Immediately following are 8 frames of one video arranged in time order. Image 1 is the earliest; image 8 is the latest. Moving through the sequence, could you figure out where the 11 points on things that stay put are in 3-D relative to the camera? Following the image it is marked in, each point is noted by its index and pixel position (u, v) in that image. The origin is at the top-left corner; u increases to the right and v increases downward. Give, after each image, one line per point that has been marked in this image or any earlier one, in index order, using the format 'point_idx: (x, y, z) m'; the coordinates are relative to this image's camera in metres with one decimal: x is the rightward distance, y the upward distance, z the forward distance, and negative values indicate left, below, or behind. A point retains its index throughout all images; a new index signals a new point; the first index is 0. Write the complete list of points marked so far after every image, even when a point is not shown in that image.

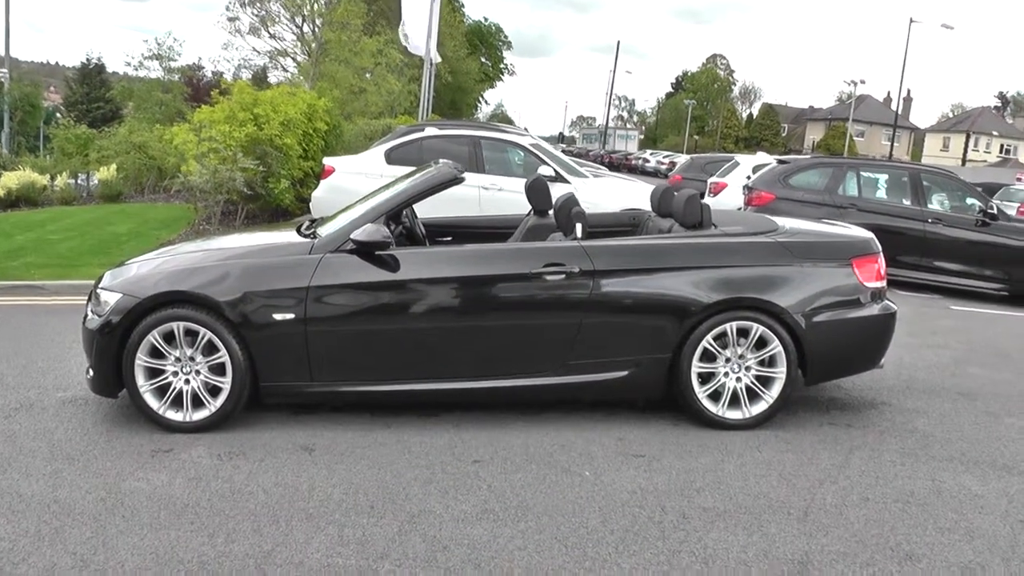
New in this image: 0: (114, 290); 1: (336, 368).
0: (-2.0, 0.0, +5.0) m
1: (-0.9, -0.4, +5.0) m
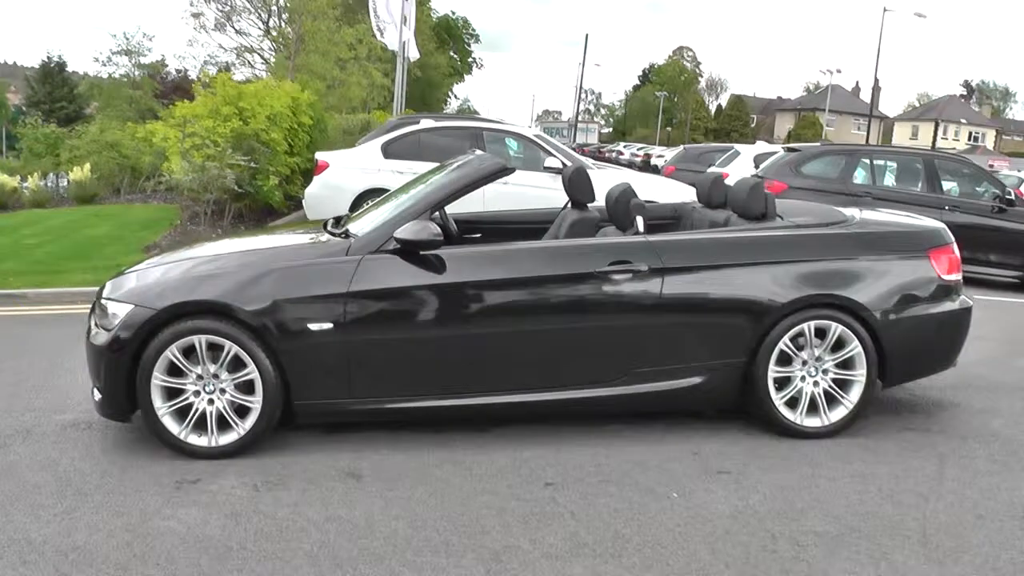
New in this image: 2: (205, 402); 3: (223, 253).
0: (-1.7, -0.1, +4.4) m
1: (-0.6, -0.4, +4.4) m
2: (-1.3, -0.5, +4.4) m
3: (-1.3, +0.2, +4.6) m
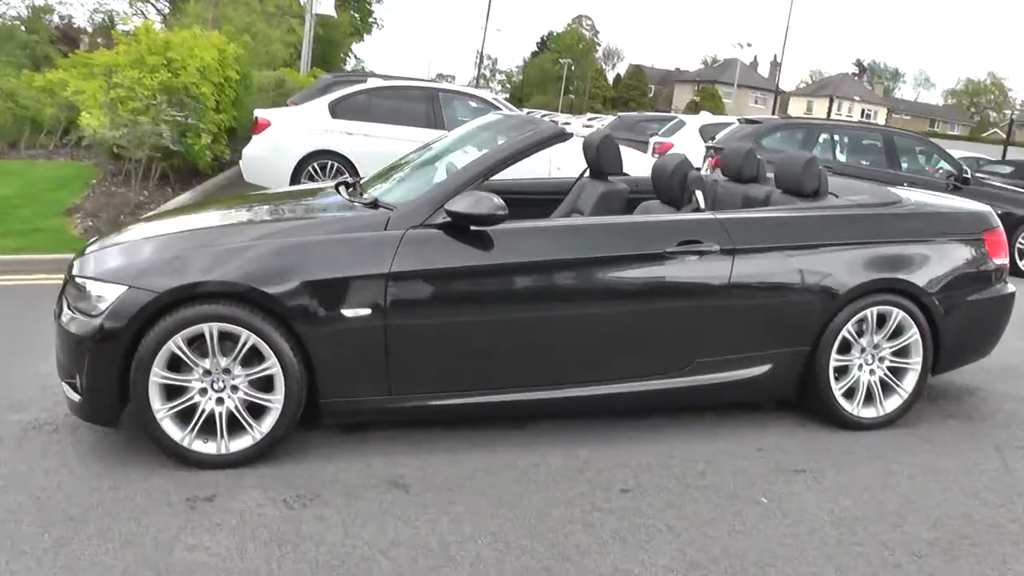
0: (-1.5, 0.0, +3.7) m
1: (-0.4, -0.3, +3.9) m
2: (-1.1, -0.4, +3.7) m
3: (-1.1, +0.2, +3.9) m
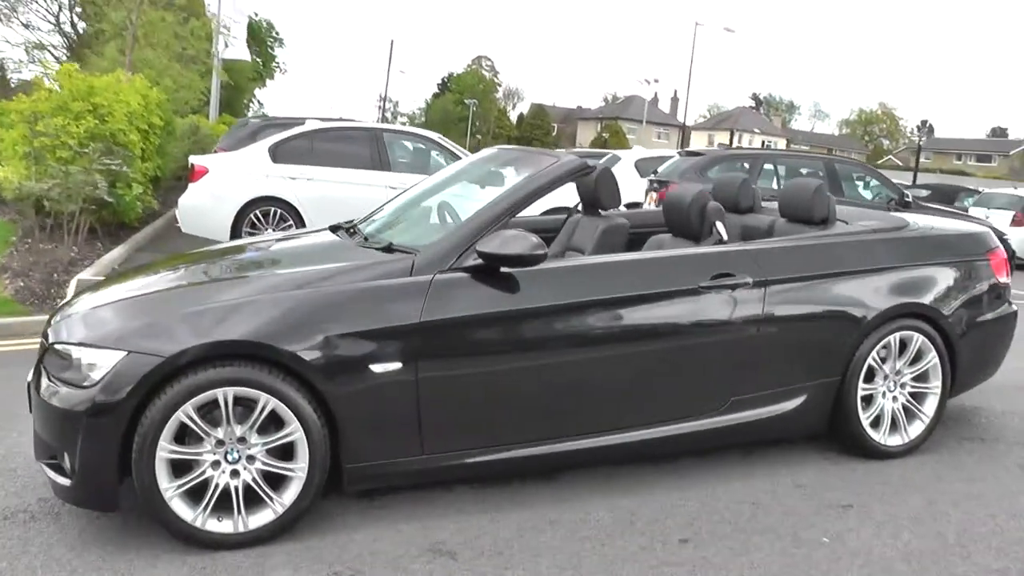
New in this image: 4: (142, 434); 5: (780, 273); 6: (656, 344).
0: (-1.3, -0.2, +3.3) m
1: (-0.2, -0.5, +3.6) m
2: (-1.0, -0.6, +3.4) m
3: (-1.0, 0.0, +3.6) m
4: (-1.2, -0.5, +3.2) m
5: (+1.1, +0.1, +4.1) m
6: (+0.6, -0.2, +3.8) m
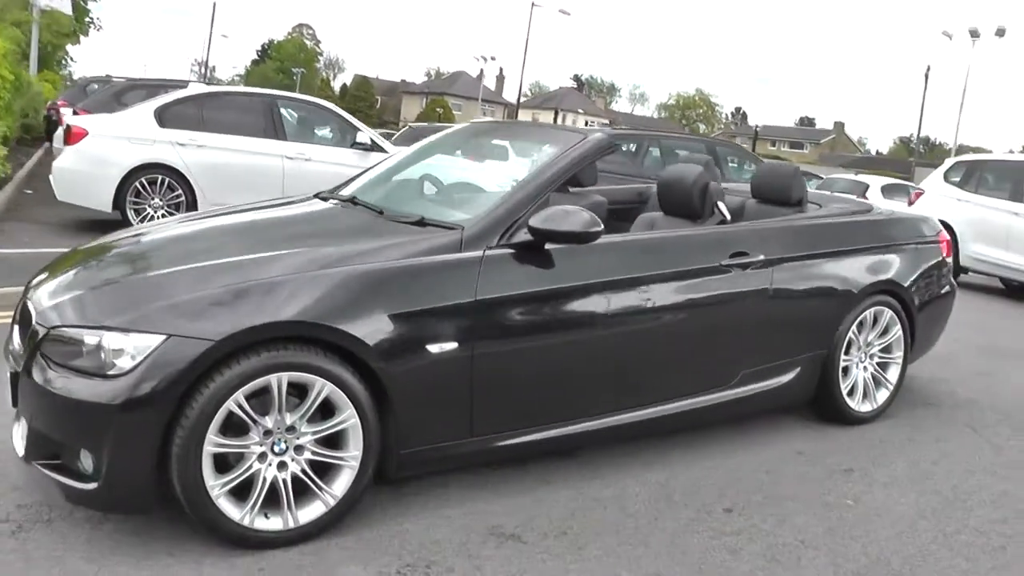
0: (-1.1, -0.1, +2.9) m
1: (-0.1, -0.4, +3.5) m
2: (-0.7, -0.6, +3.1) m
3: (-0.8, +0.1, +3.3) m
4: (-0.9, -0.4, +2.9) m
5: (+1.1, +0.2, +4.2) m
6: (+0.6, -0.1, +3.9) m
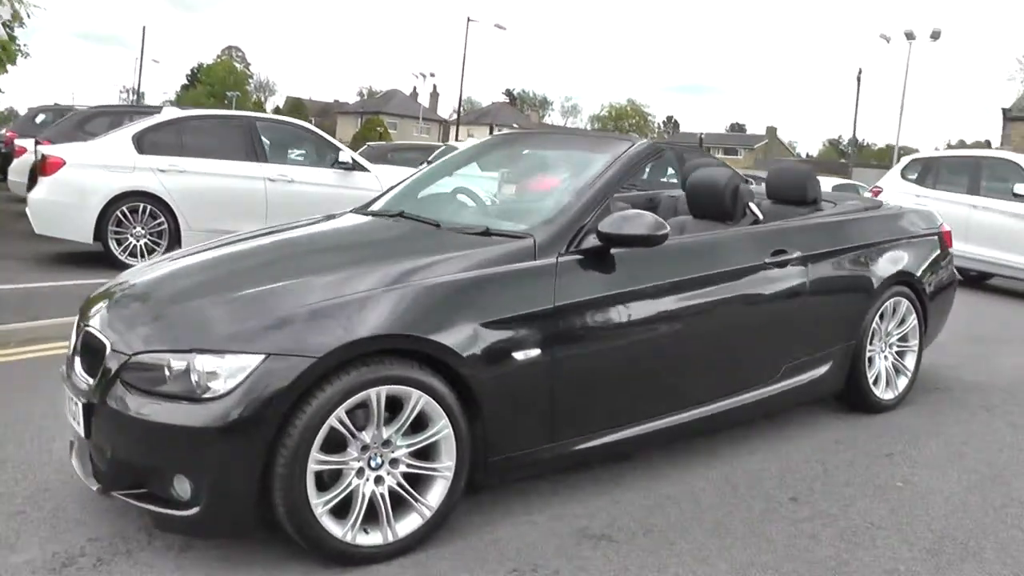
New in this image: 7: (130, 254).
0: (-0.8, -0.2, +2.9) m
1: (+0.2, -0.5, +3.5) m
2: (-0.4, -0.6, +3.1) m
3: (-0.6, +0.1, +3.3) m
4: (-0.6, -0.5, +2.9) m
5: (+1.3, +0.2, +4.3) m
6: (+0.9, -0.1, +4.0) m
7: (-3.1, +0.3, +8.3) m
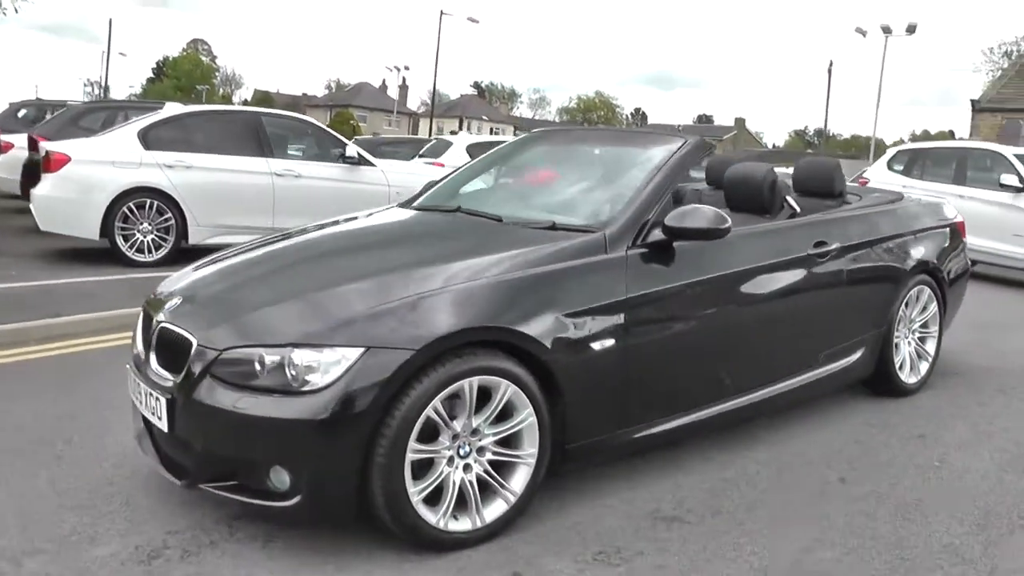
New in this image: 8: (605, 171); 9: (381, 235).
0: (-0.5, -0.2, +3.0) m
1: (+0.5, -0.4, +3.6) m
2: (-0.2, -0.6, +3.2) m
3: (-0.3, +0.1, +3.4) m
4: (-0.4, -0.4, +3.0) m
5: (+1.5, +0.2, +4.5) m
6: (+1.1, -0.1, +4.1) m
7: (-3.0, +0.3, +8.2) m
8: (+0.4, +0.5, +4.2) m
9: (-0.5, +0.2, +3.8) m
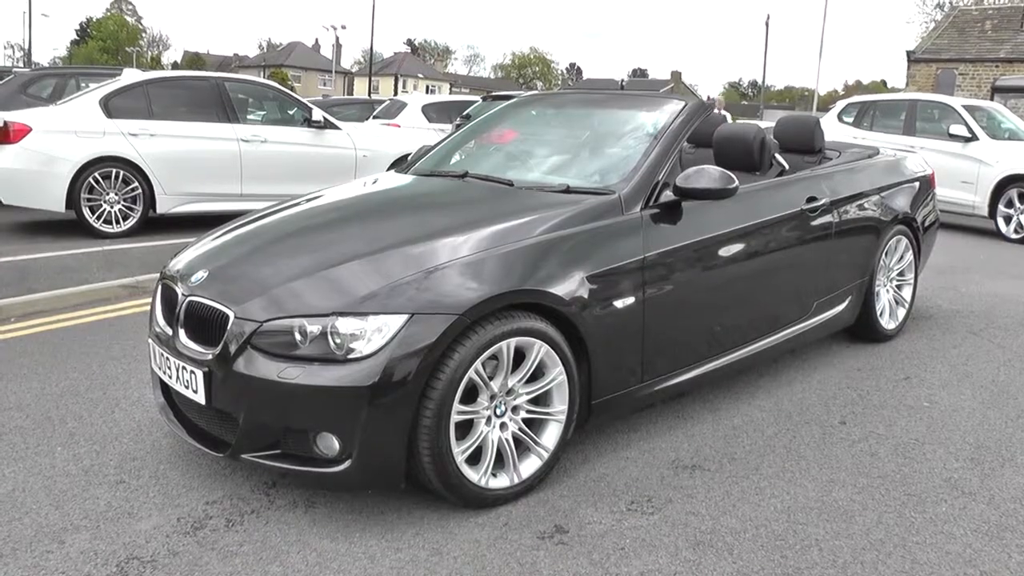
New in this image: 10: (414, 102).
0: (-0.4, -0.1, +3.1) m
1: (+0.5, -0.3, +3.8) m
2: (0.0, -0.5, +3.3) m
3: (-0.2, +0.2, +3.4) m
4: (-0.2, -0.3, +3.1) m
5: (+1.5, +0.4, +4.7) m
6: (+1.1, +0.1, +4.3) m
7: (-3.3, +0.5, +8.1) m
8: (+0.4, +0.7, +4.3) m
9: (-0.5, +0.3, +3.9) m
10: (-1.2, +2.2, +11.8) m
